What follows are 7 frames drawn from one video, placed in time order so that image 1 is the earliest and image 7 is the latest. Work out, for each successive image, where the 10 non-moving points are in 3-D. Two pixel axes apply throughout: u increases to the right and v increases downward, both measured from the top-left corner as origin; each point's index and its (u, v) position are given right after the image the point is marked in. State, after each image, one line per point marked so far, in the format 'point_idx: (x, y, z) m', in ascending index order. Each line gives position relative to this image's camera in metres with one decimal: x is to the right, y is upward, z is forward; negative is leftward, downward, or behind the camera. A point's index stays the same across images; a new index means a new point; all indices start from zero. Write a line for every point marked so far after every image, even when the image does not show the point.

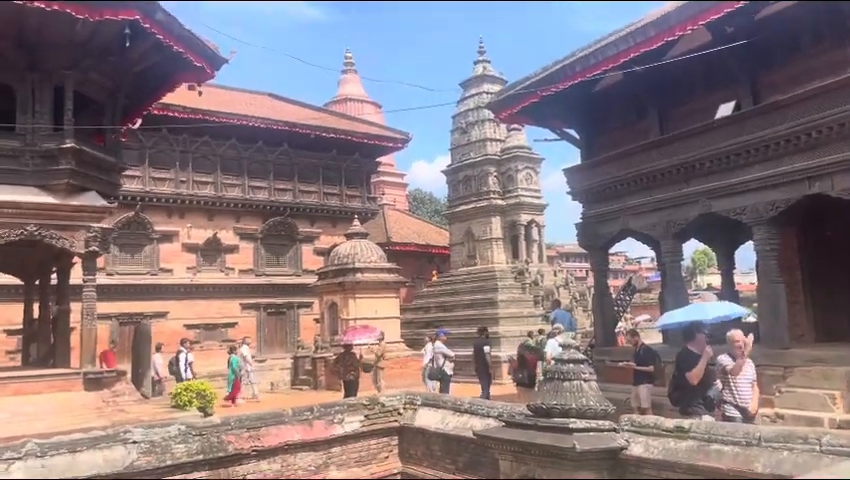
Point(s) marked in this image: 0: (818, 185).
0: (+5.6, +0.8, +10.1) m
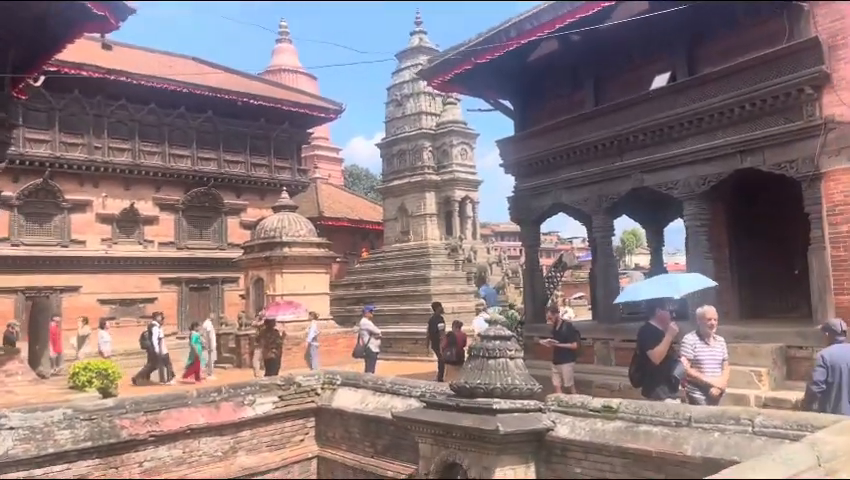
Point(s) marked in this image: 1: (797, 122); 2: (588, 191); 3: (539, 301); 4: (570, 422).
0: (+4.6, +1.1, +9.9) m
1: (+4.9, +1.6, +9.3) m
2: (+2.8, +0.9, +12.4) m
3: (+2.2, -1.1, +13.8) m
4: (+1.3, -1.7, +6.5) m
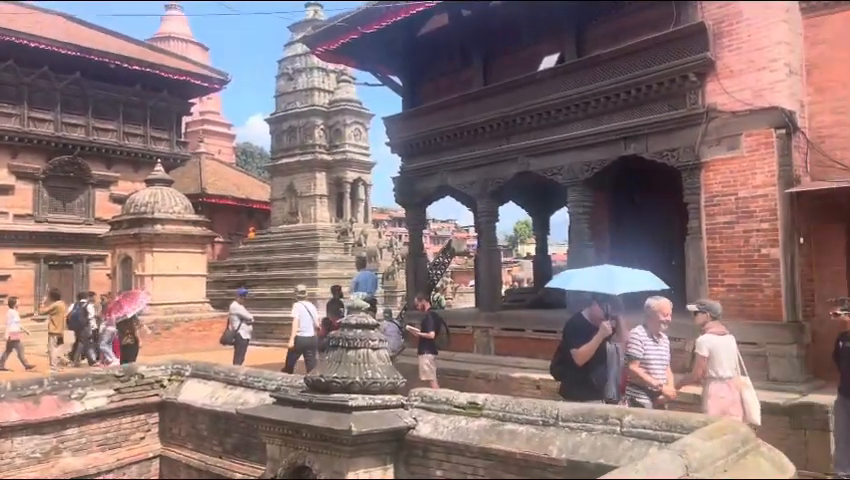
0: (+2.9, +1.3, +9.7) m
1: (+3.3, +1.7, +9.2) m
2: (+0.8, +1.1, +12.0) m
3: (-0.1, -0.8, +13.3) m
4: (+0.1, -1.5, +5.9) m
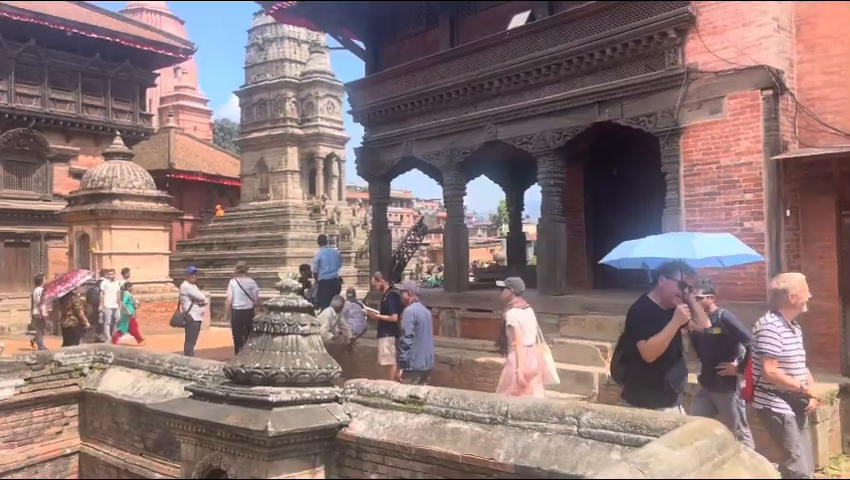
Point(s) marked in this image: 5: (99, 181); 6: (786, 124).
0: (+2.3, +1.6, +8.9) m
1: (+2.8, +2.0, +8.4) m
2: (+0.2, +1.5, +11.1) m
3: (-0.7, -0.4, +12.5) m
4: (-0.4, -1.3, +5.2) m
5: (-8.8, +1.6, +19.1) m
6: (+3.9, +1.2, +7.6) m
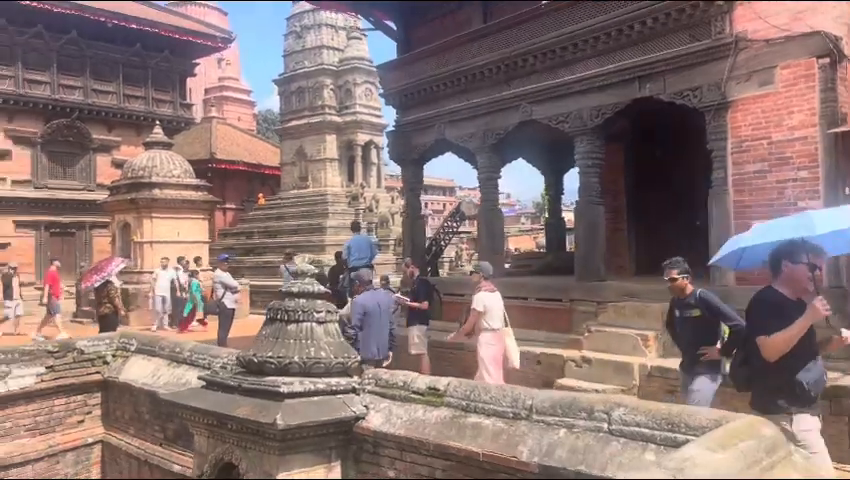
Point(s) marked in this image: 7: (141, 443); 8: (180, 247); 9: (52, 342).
0: (+2.7, +1.8, +8.4) m
1: (+3.1, +2.2, +7.8) m
2: (+0.7, +1.7, +10.8) m
3: (-0.1, -0.1, +12.2) m
4: (-0.3, -1.1, +4.9) m
5: (-7.7, +1.9, +19.2) m
6: (+4.1, +1.4, +7.0) m
7: (-2.6, -1.9, +6.5) m
8: (-6.6, -0.2, +19.0) m
9: (-3.7, -1.0, +7.0) m
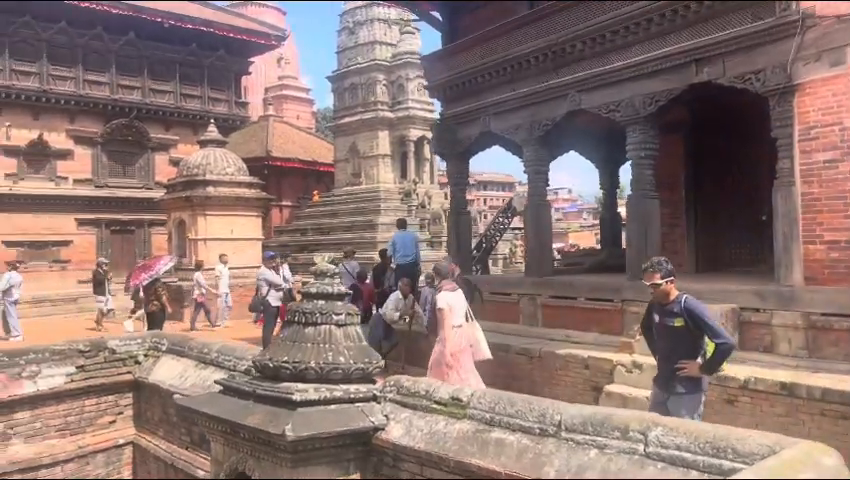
0: (+3.1, +1.9, +7.8) m
1: (+3.5, +2.2, +7.2) m
2: (+1.4, +1.8, +10.3) m
3: (+0.7, -0.1, +11.8) m
4: (-0.1, -1.1, +4.5) m
5: (-6.3, +2.0, +19.5) m
6: (+4.4, +1.5, +6.2) m
7: (-2.3, -1.8, +6.3) m
8: (-5.2, -0.1, +19.2) m
9: (-3.3, -1.0, +7.0) m
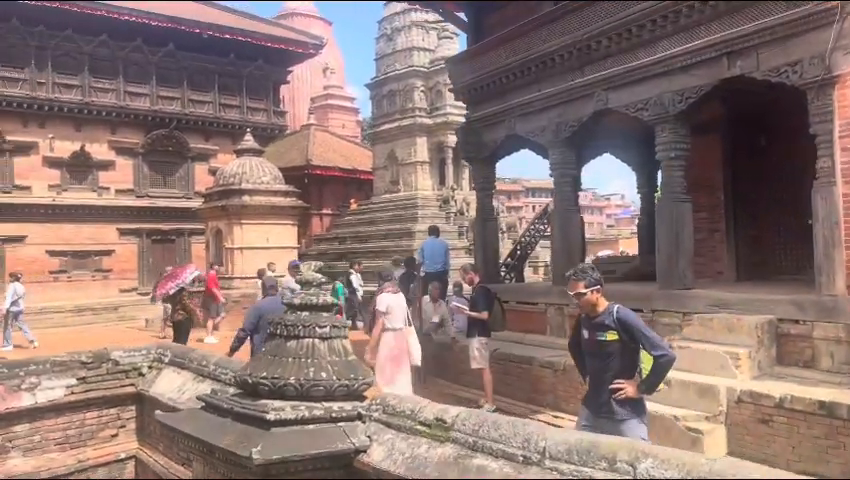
0: (+3.2, +1.8, +7.3) m
1: (+3.5, +2.2, +6.6) m
2: (+1.7, +1.7, +9.9) m
3: (+1.1, -0.2, +11.4) m
4: (-0.2, -1.2, +4.2) m
5: (-5.4, +1.7, +19.6) m
6: (+4.4, +1.4, +5.6) m
7: (-2.2, -1.9, +6.1) m
8: (-4.2, -0.3, +19.2) m
9: (-3.2, -1.1, +6.8) m
